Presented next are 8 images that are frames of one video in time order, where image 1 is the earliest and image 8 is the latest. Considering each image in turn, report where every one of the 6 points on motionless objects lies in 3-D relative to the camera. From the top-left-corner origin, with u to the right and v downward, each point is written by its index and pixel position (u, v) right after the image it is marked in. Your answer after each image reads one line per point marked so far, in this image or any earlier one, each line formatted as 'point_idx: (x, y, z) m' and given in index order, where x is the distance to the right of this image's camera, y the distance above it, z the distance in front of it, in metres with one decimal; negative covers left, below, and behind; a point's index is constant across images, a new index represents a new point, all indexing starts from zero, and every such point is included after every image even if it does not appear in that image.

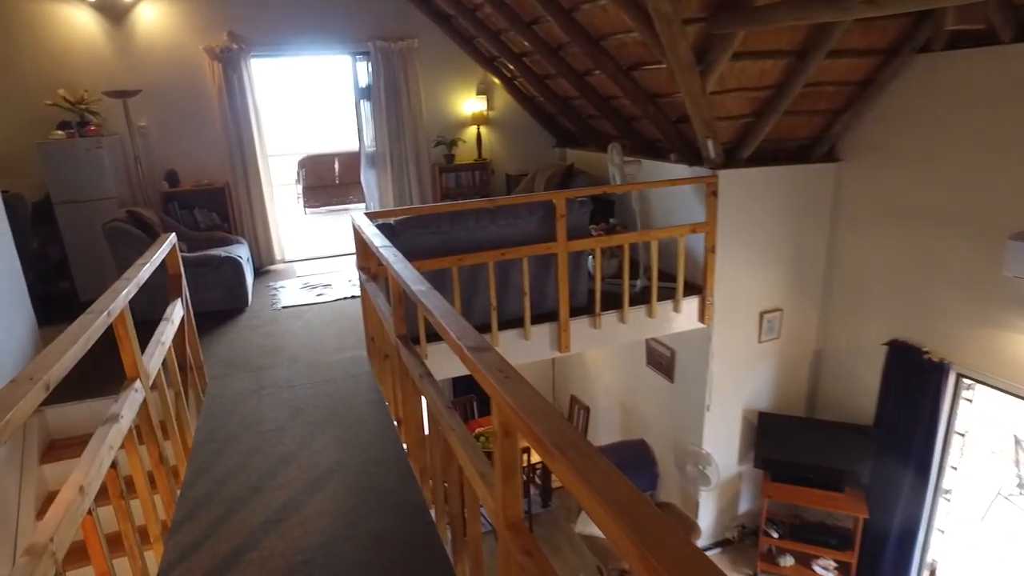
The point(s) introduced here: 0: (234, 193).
0: (-2.6, +0.9, +6.3) m
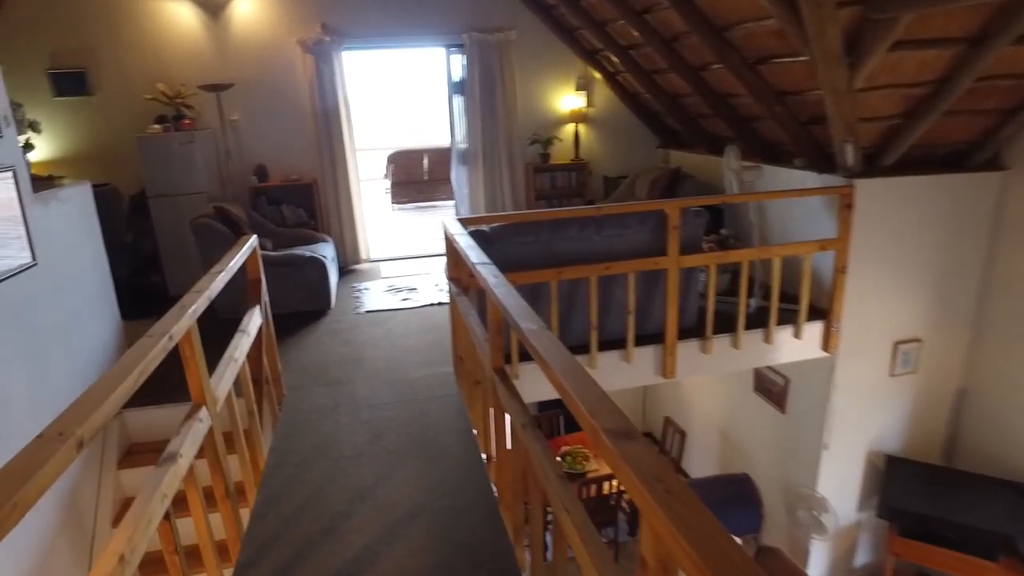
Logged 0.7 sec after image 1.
0: (-1.7, +0.9, +6.2) m
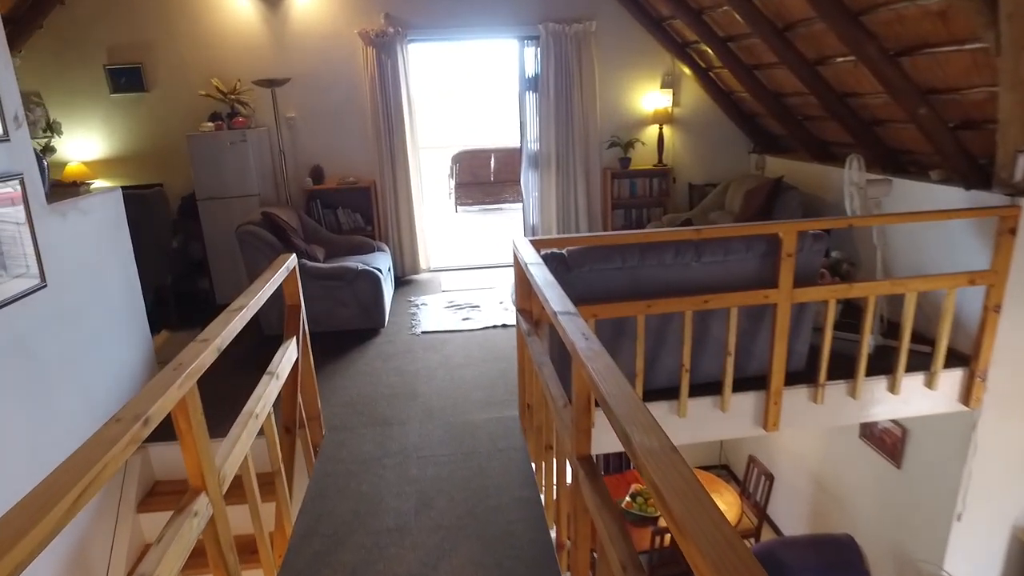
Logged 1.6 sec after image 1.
0: (-1.1, +0.8, +5.7) m
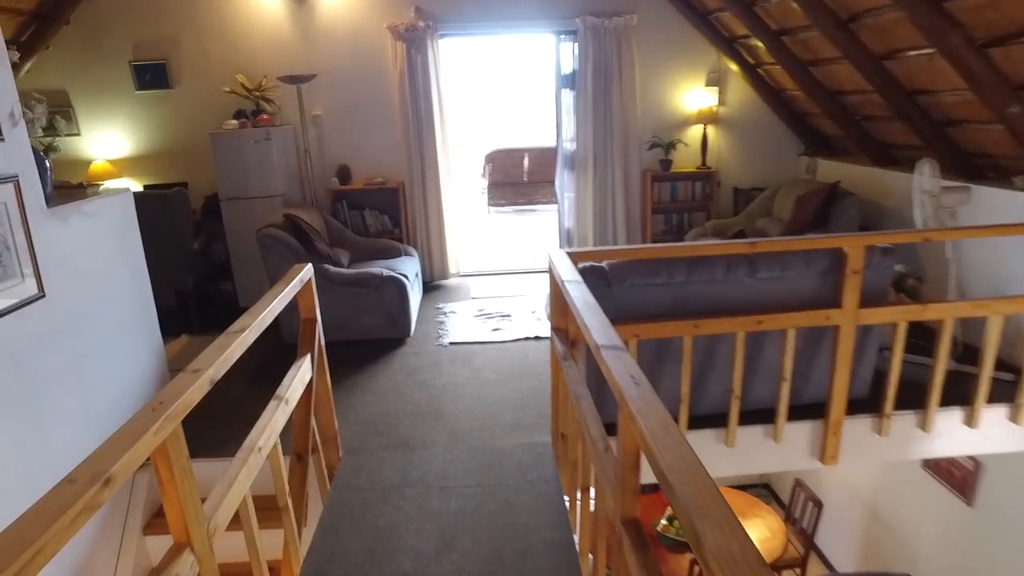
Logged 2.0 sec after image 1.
0: (-0.8, +0.8, +5.5) m
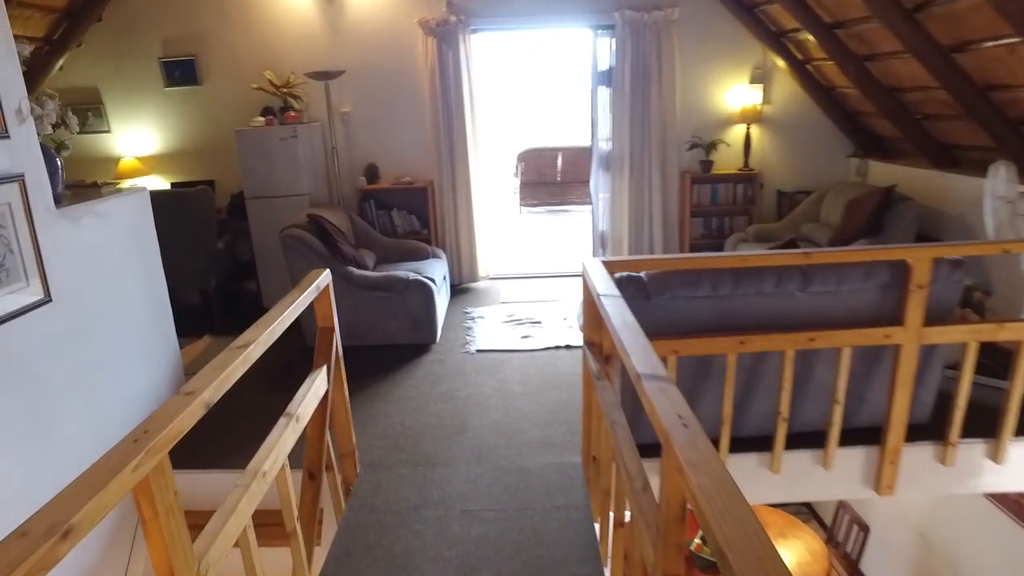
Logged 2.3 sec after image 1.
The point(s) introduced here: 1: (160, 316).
0: (-0.6, +0.7, +5.3) m
1: (-1.6, -0.1, +3.1) m
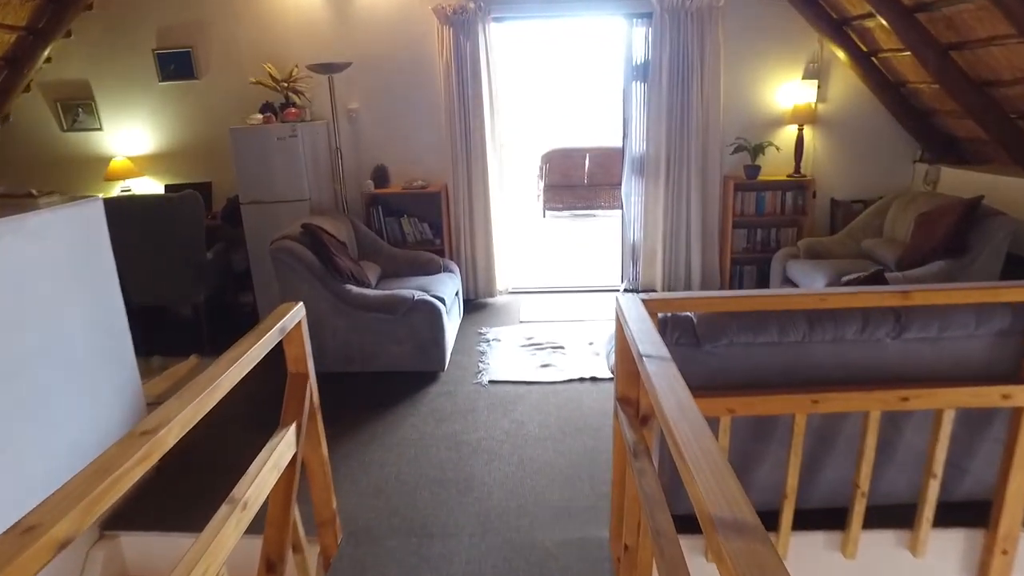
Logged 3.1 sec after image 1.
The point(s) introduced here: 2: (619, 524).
0: (-0.4, +0.6, +4.8) m
1: (-1.6, -0.2, +2.7) m
2: (+0.3, -0.8, +2.1) m
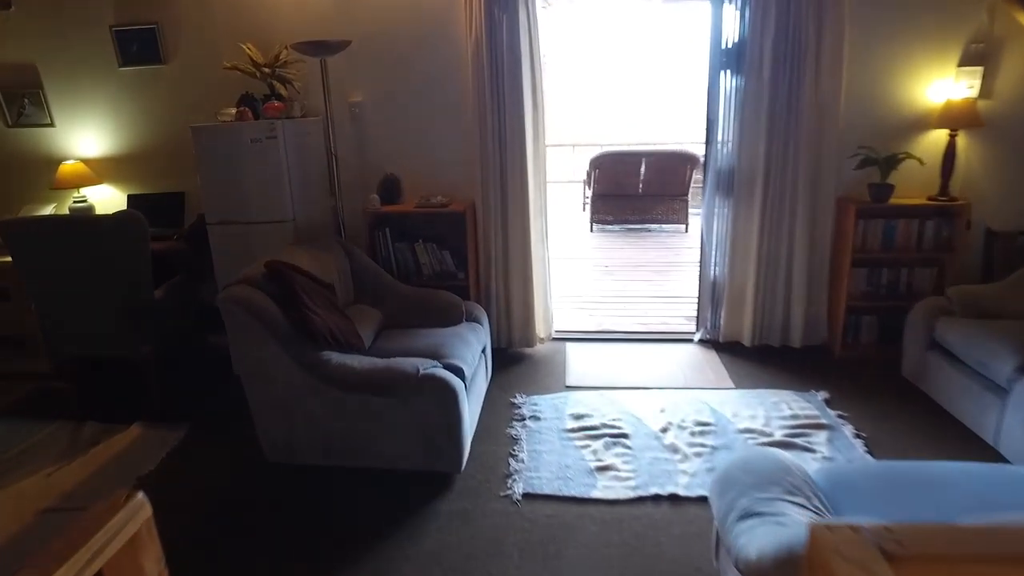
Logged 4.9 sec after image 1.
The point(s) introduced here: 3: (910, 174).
0: (-0.2, +0.4, +3.7) m
1: (-1.5, -0.5, +1.7) m
2: (+0.4, -1.0, +1.0) m
3: (+2.1, +0.6, +3.6) m
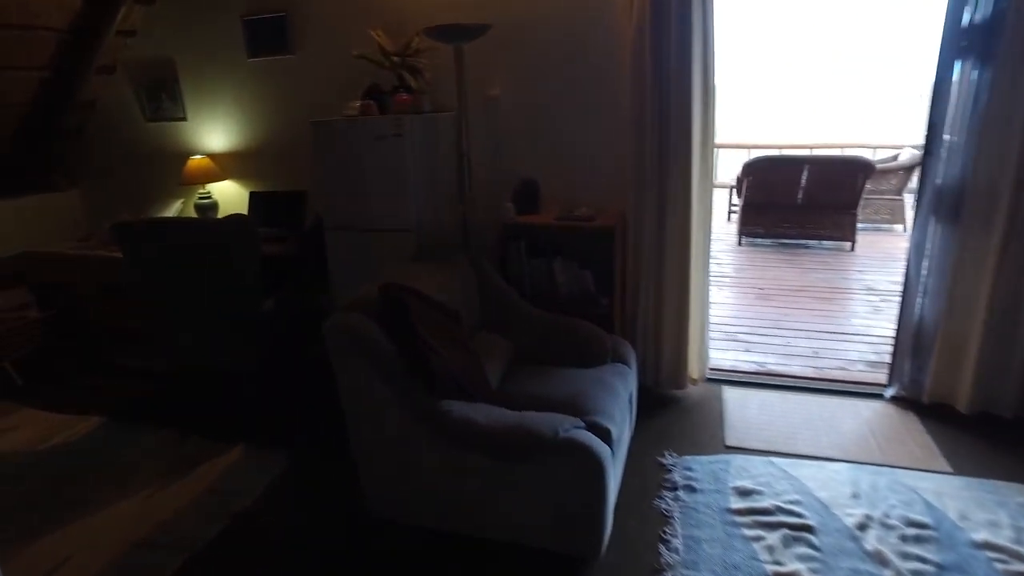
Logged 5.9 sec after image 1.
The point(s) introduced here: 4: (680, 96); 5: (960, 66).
0: (+0.6, +0.2, +3.2) m
1: (-1.1, -0.5, +1.3) m
2: (+0.6, -1.2, +0.4) m
3: (+2.8, +0.3, +2.6) m
4: (+0.7, +0.9, +2.9) m
5: (+1.8, +0.9, +2.7) m
